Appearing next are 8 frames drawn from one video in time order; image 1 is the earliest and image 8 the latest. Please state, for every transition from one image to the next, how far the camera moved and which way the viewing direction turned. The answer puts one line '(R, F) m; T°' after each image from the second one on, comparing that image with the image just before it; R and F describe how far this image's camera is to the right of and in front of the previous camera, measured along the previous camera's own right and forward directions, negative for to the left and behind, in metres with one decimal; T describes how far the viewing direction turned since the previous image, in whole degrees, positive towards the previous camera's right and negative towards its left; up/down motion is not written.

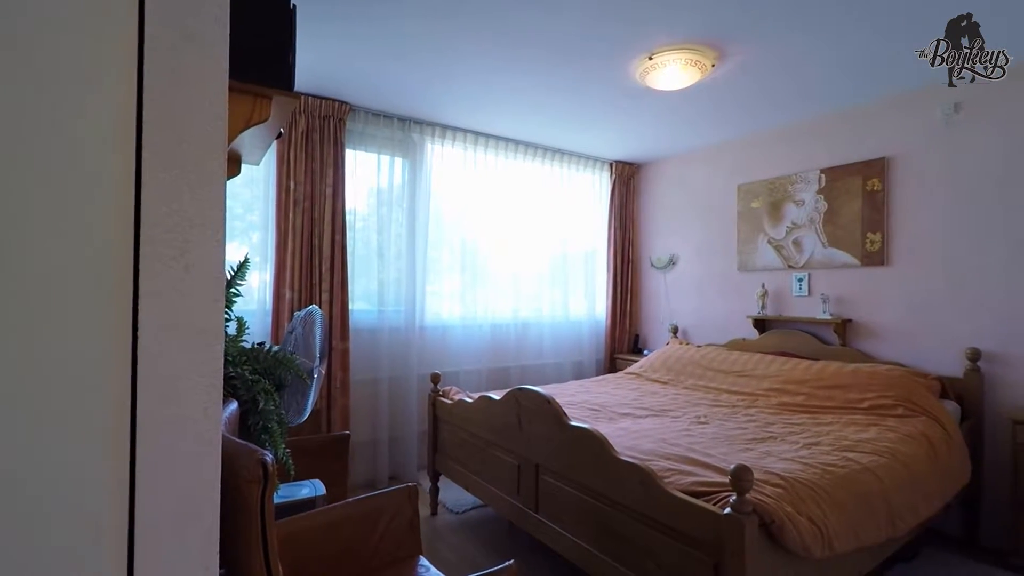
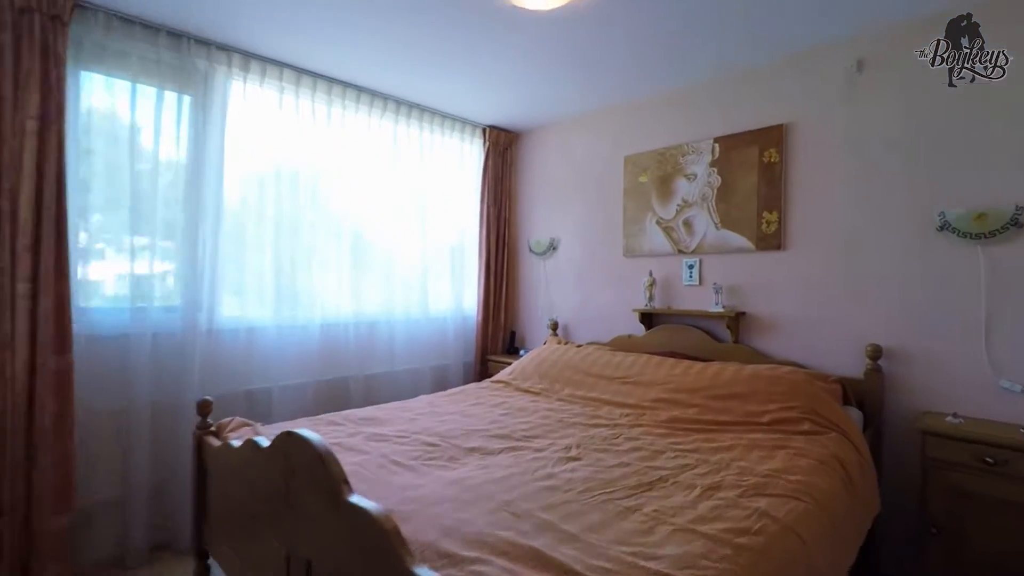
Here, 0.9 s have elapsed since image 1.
(+0.3, +0.7) m; +11°
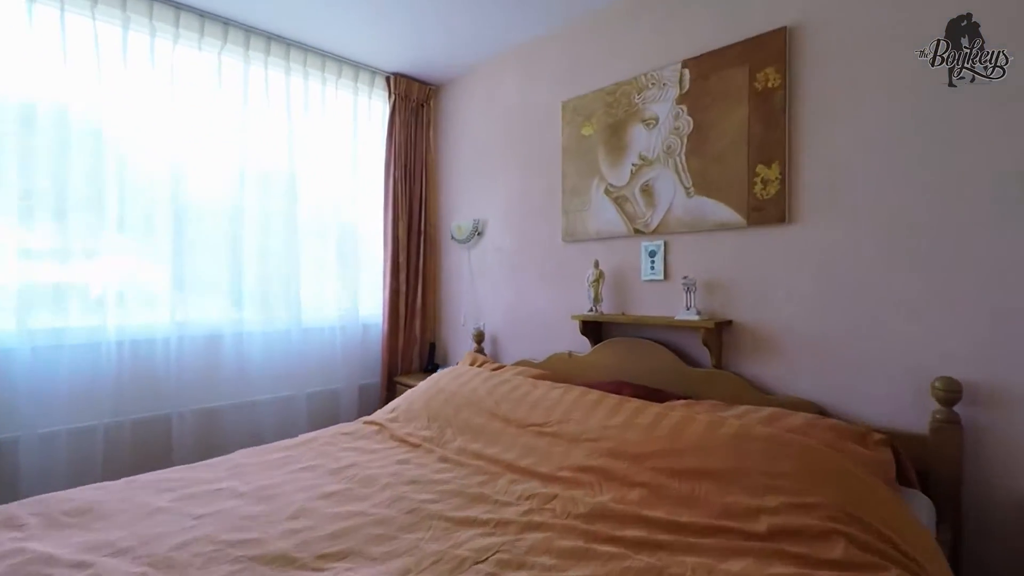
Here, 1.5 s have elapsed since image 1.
(+0.5, +0.9) m; -1°
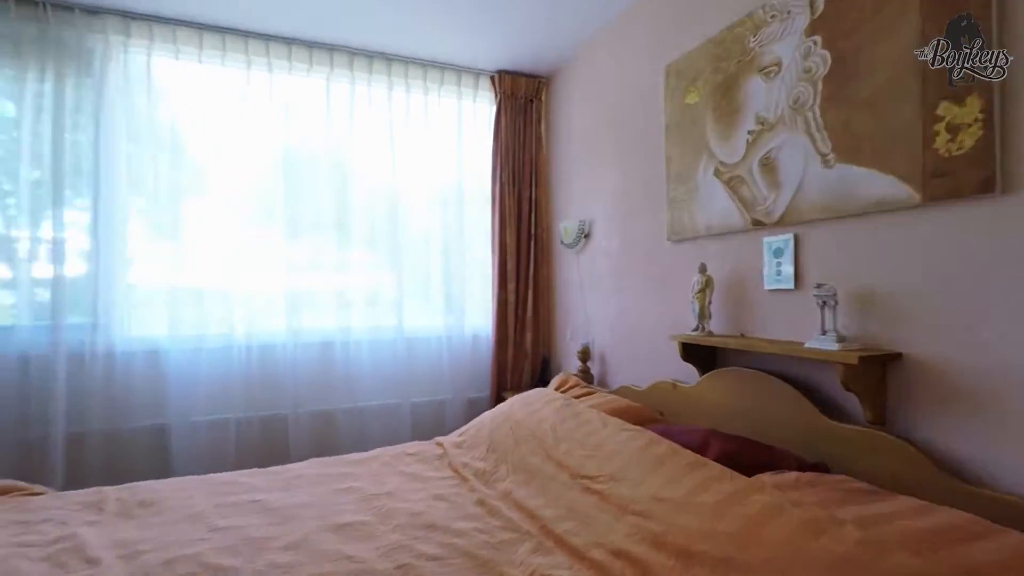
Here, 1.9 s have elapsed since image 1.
(+0.4, +0.4) m; -23°
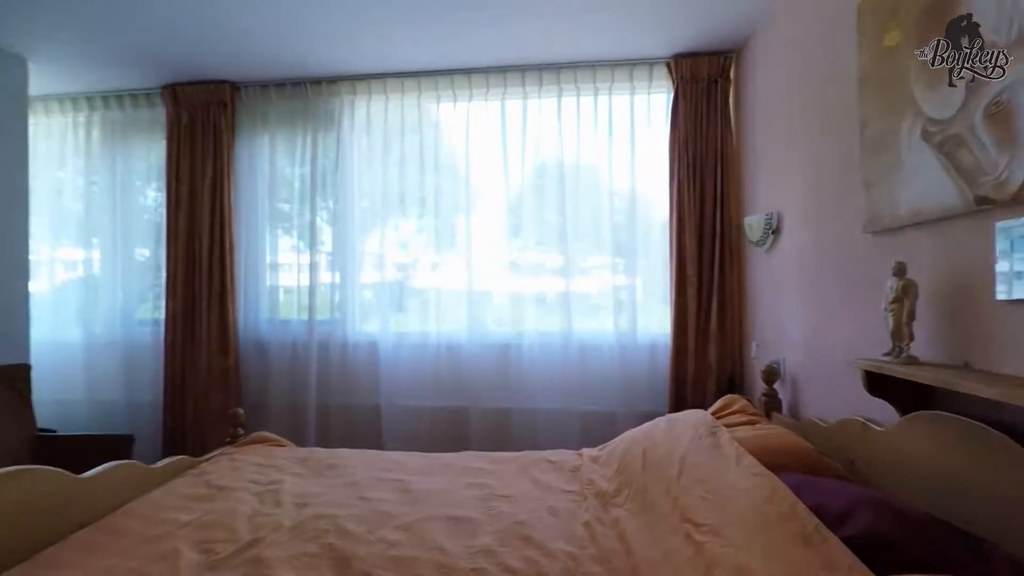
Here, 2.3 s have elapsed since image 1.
(+0.4, +0.2) m; -29°
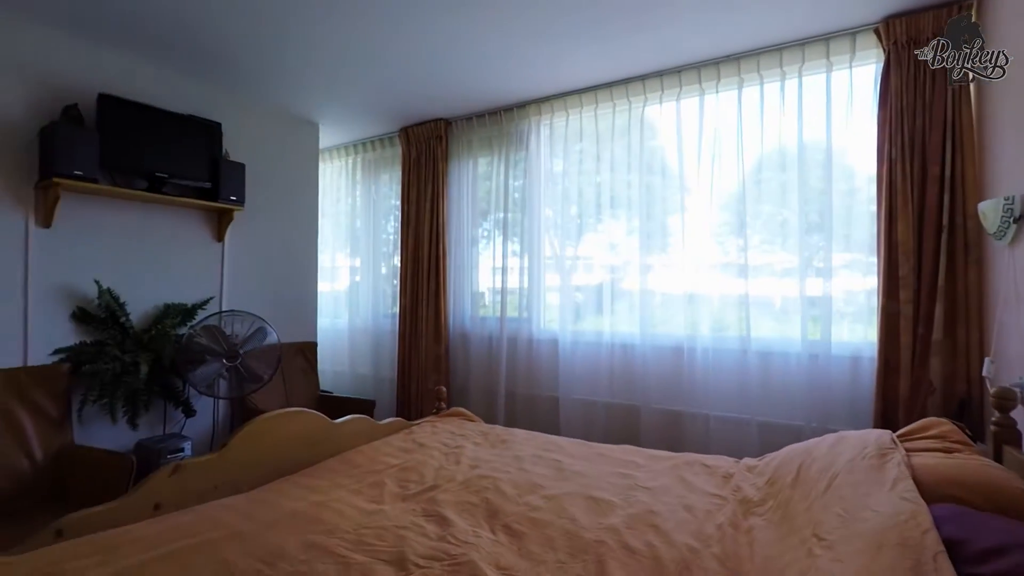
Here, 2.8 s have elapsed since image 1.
(+0.2, -0.1) m; -24°
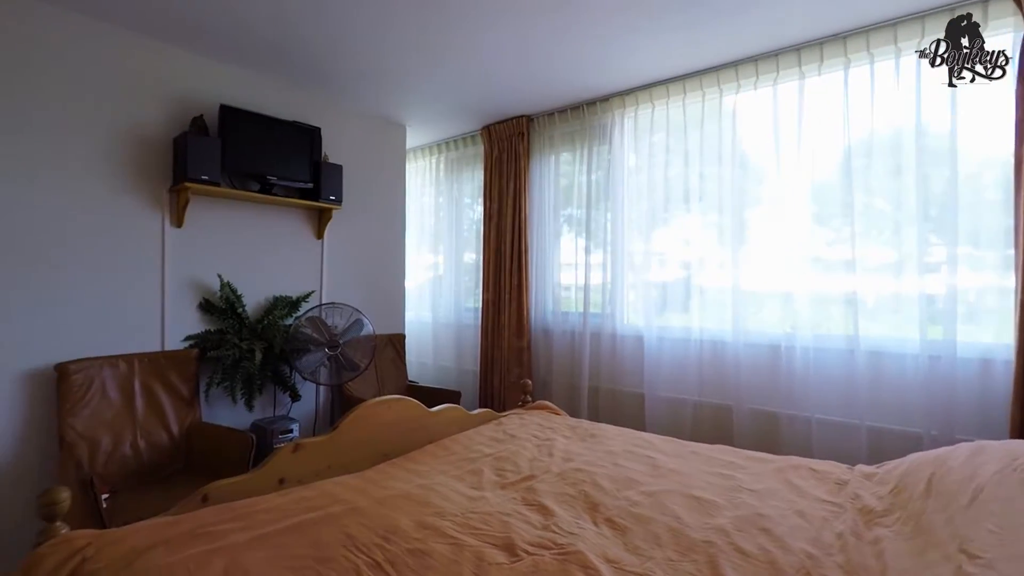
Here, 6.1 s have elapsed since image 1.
(-0.1, 0.0) m; -8°
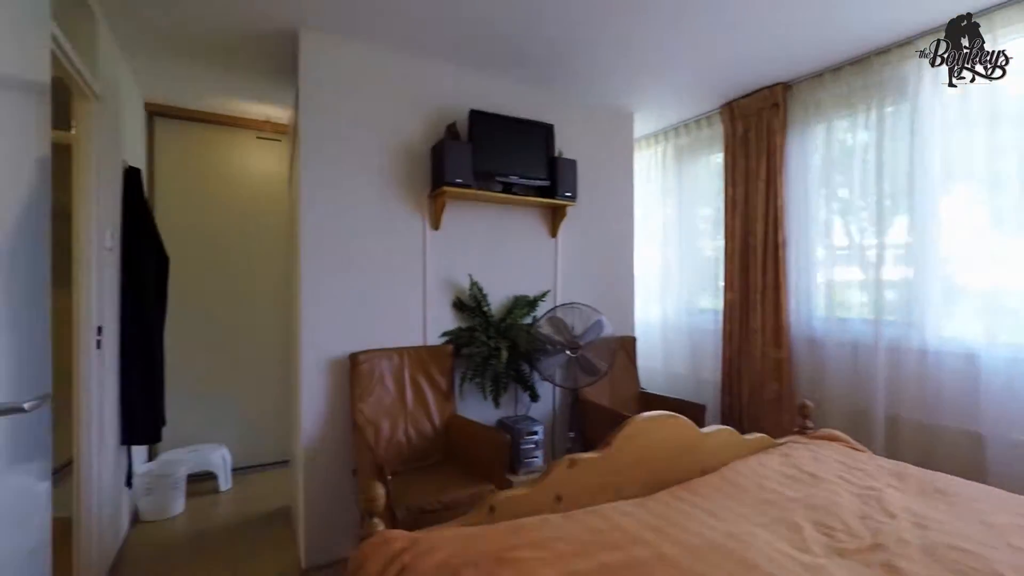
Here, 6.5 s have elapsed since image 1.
(-0.3, +0.2) m; -21°
